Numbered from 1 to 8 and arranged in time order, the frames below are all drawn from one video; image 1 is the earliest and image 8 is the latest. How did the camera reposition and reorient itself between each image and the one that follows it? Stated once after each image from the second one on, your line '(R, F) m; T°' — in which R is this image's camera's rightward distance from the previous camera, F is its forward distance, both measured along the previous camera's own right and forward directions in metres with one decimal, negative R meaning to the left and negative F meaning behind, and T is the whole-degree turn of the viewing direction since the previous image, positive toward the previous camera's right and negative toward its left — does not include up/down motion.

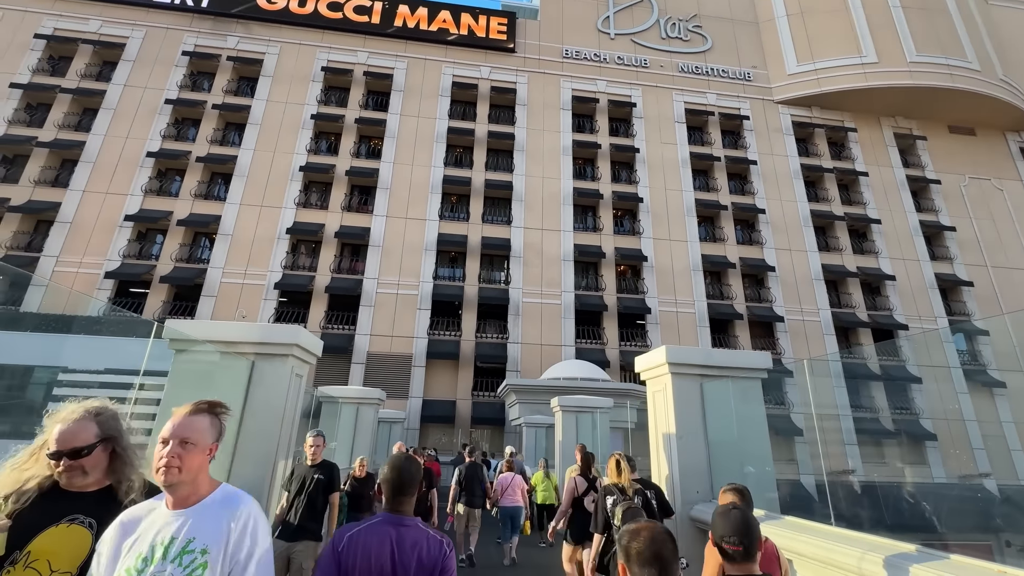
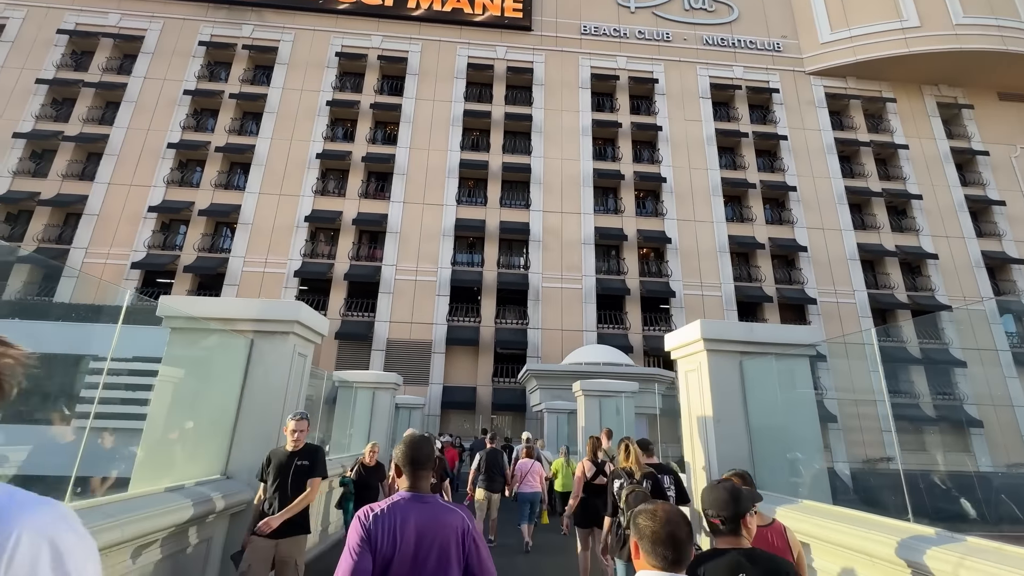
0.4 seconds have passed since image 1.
(+0.2, +0.5) m; -3°
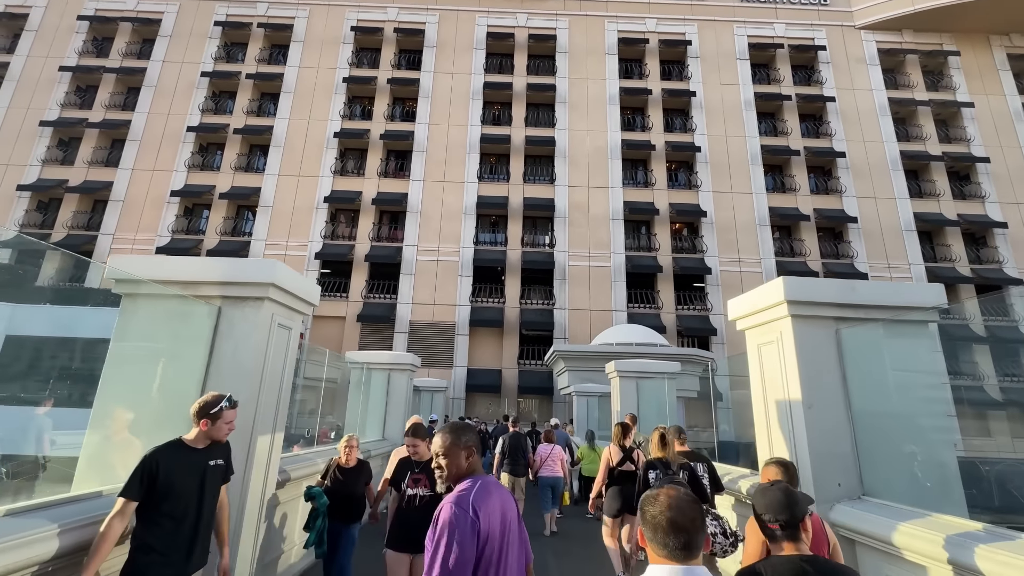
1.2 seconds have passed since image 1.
(+0.1, +1.0) m; -3°
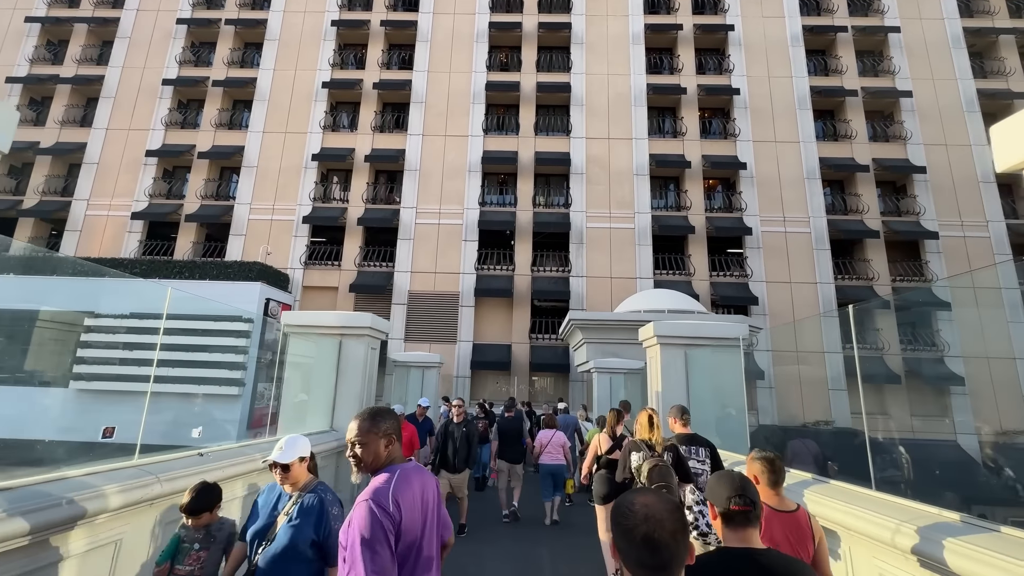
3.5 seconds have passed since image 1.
(+0.3, +2.8) m; -2°
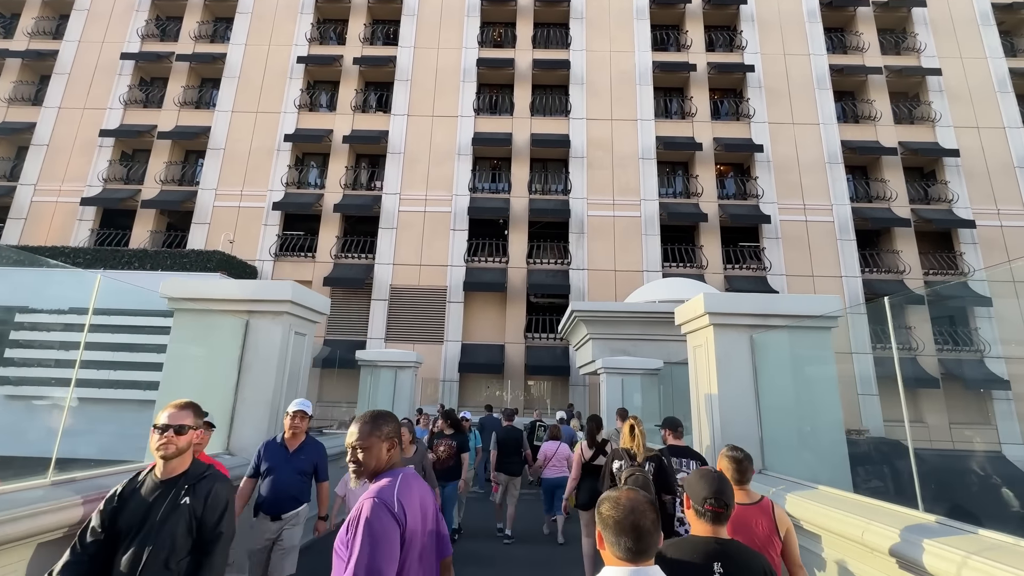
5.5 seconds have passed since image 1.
(0.0, +2.1) m; +1°
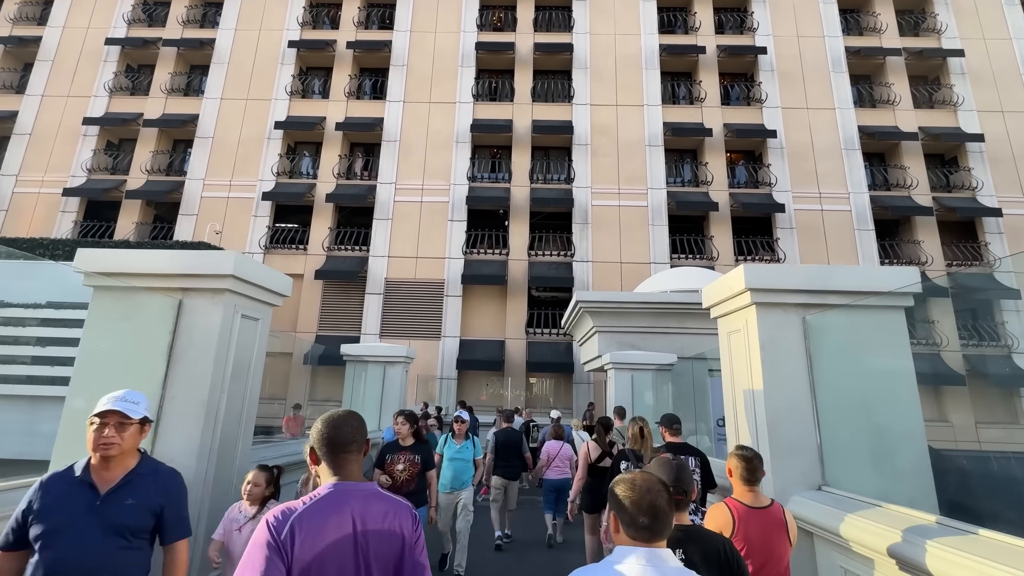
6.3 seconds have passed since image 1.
(+0.1, +0.9) m; 0°
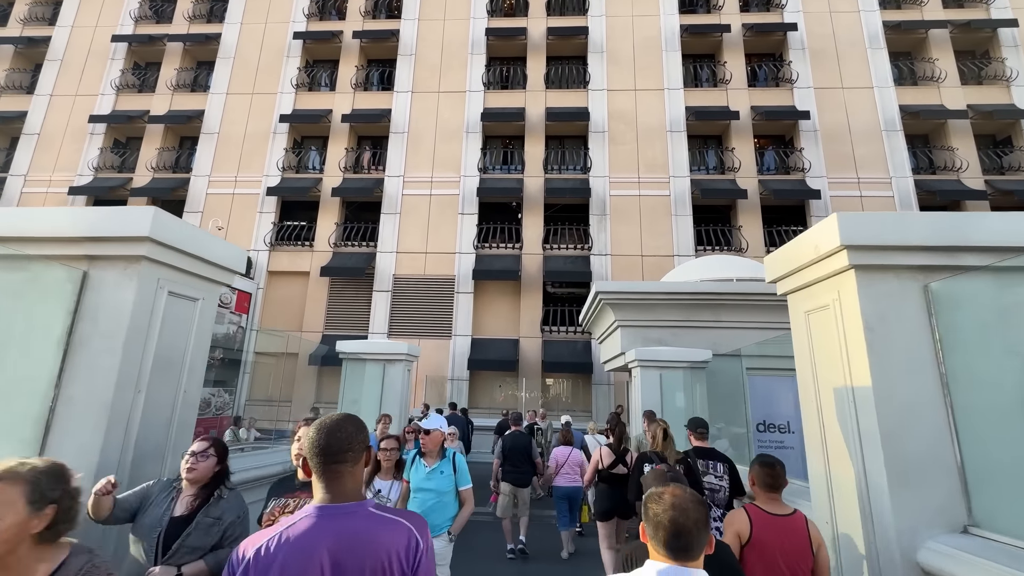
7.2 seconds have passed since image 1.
(+0.1, +1.0) m; -2°
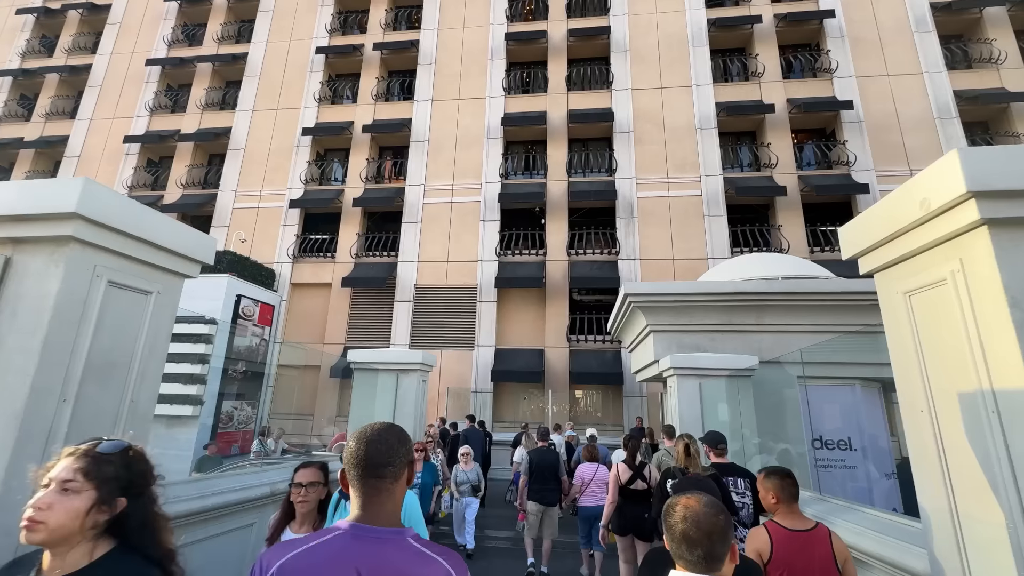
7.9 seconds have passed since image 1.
(+0.2, +0.7) m; -4°
